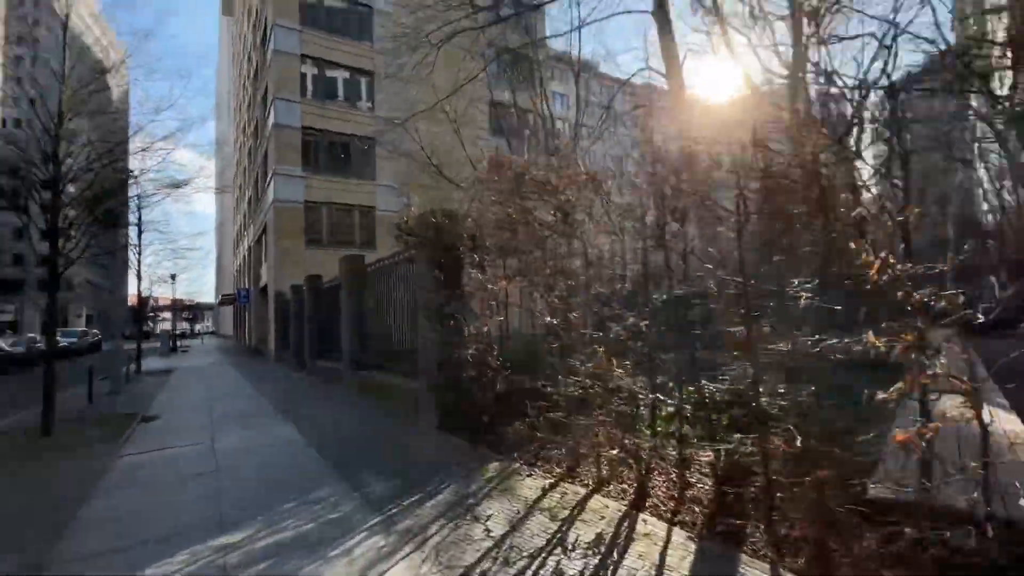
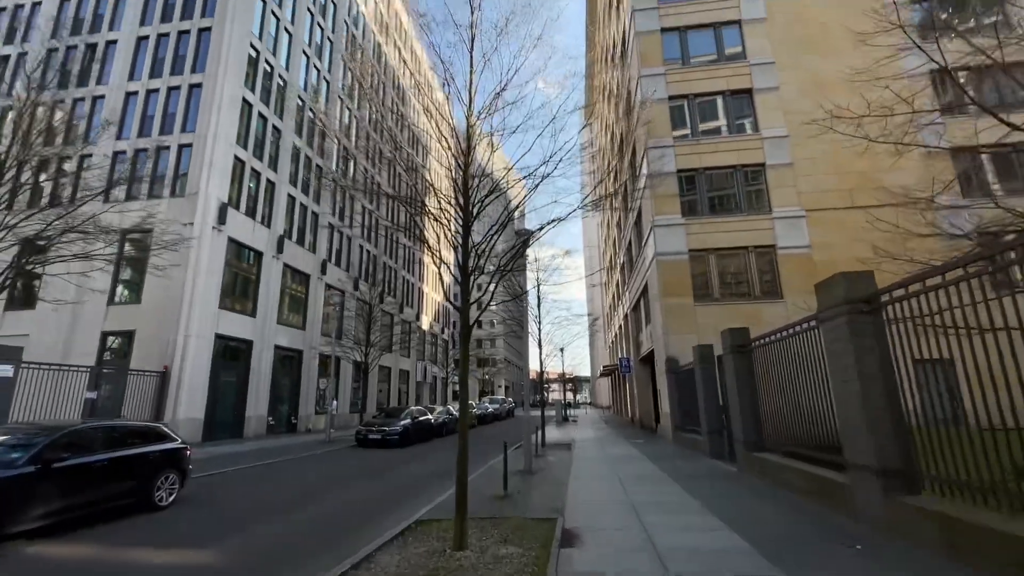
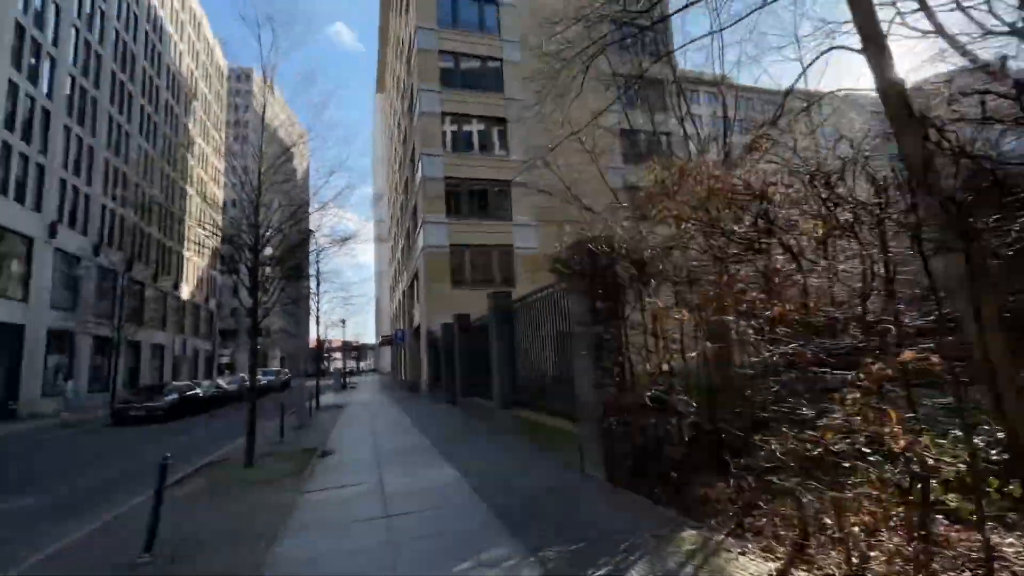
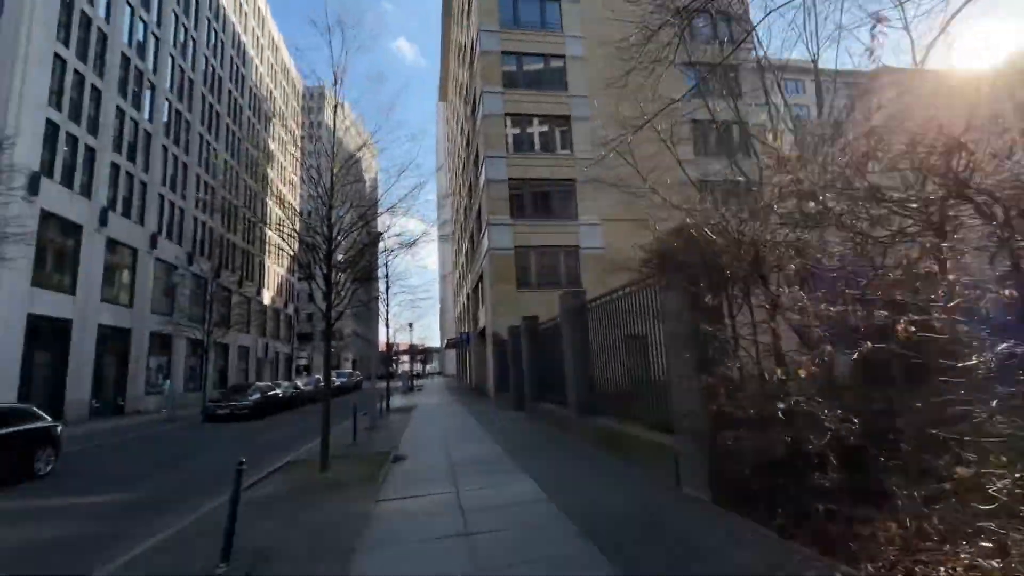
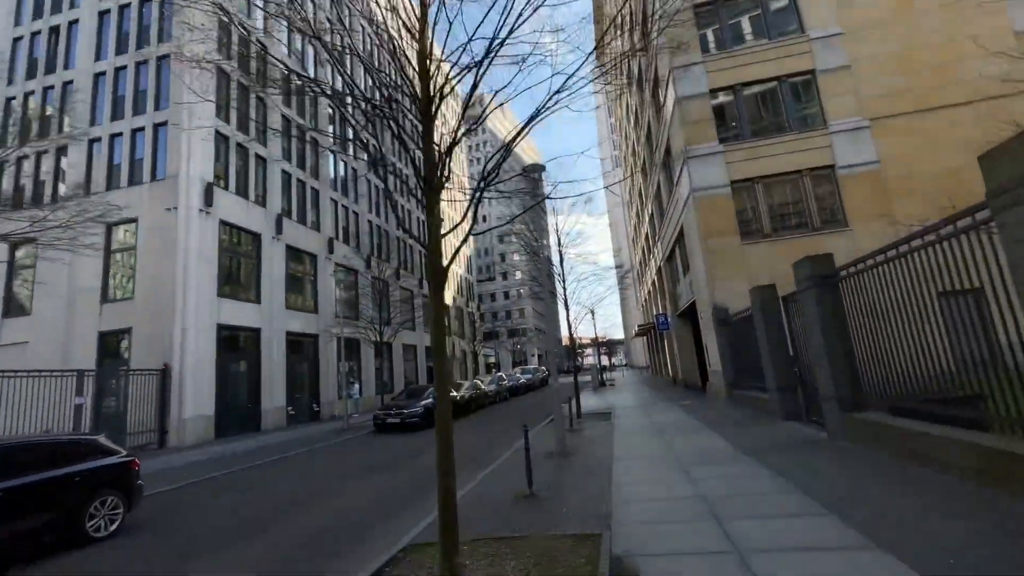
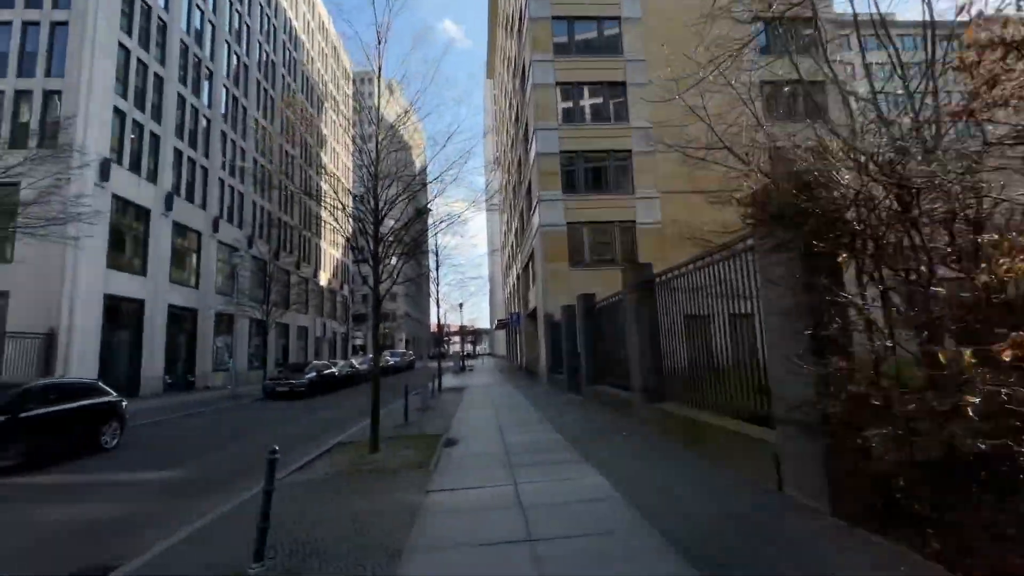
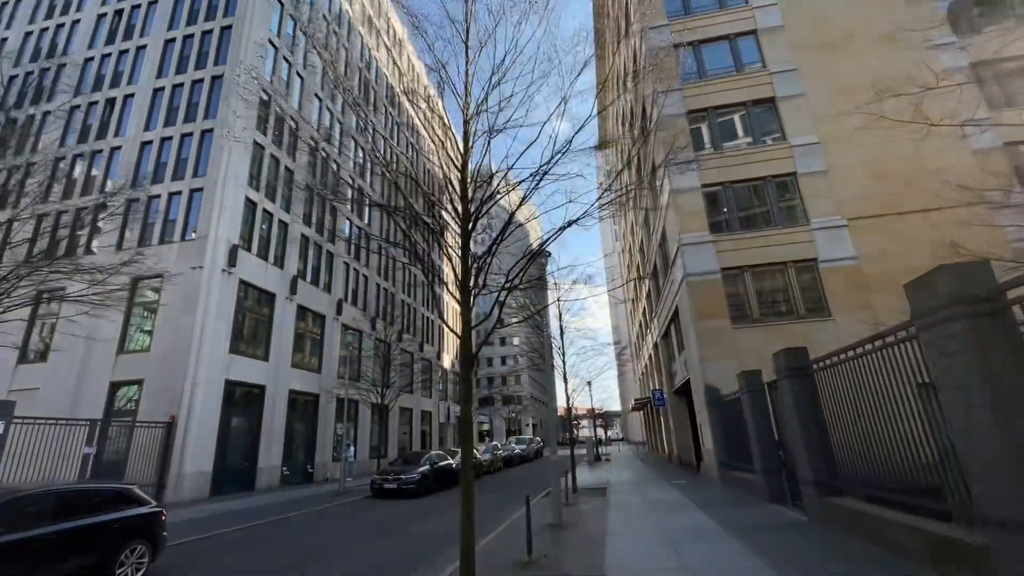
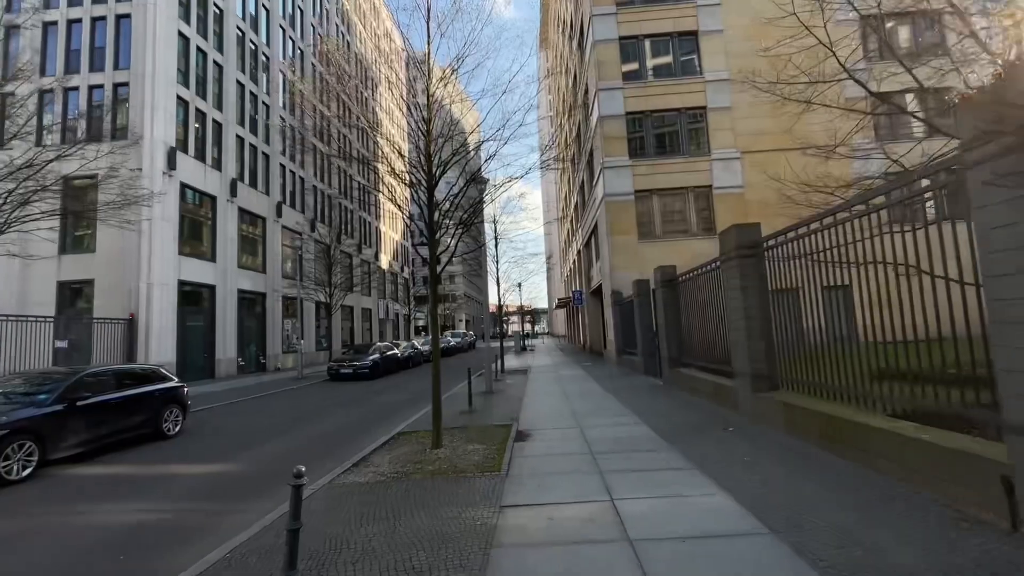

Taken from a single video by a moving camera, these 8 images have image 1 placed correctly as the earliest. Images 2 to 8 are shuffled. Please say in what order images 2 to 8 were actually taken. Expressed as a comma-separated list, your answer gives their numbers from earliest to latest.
3, 4, 6, 8, 2, 7, 5
